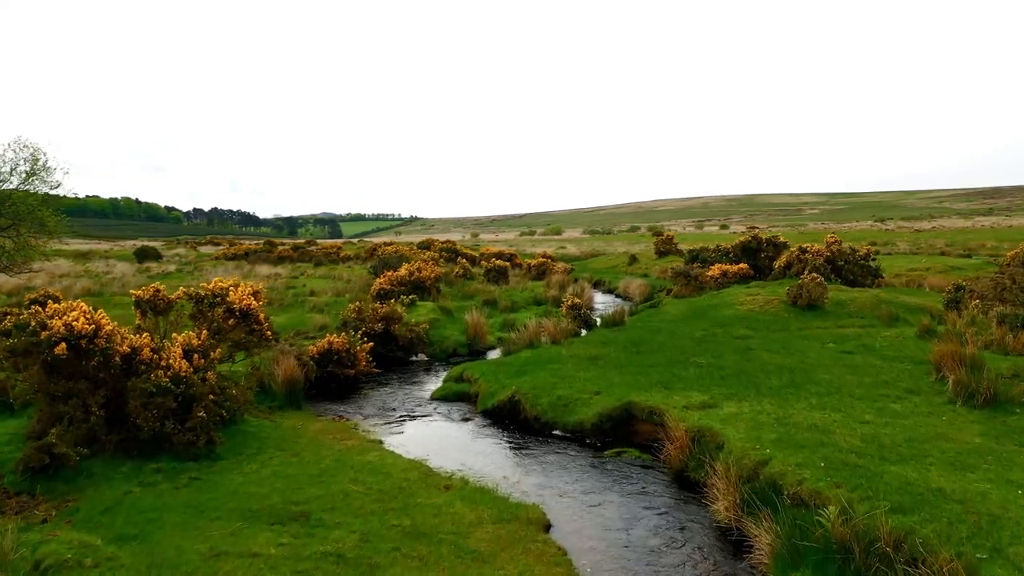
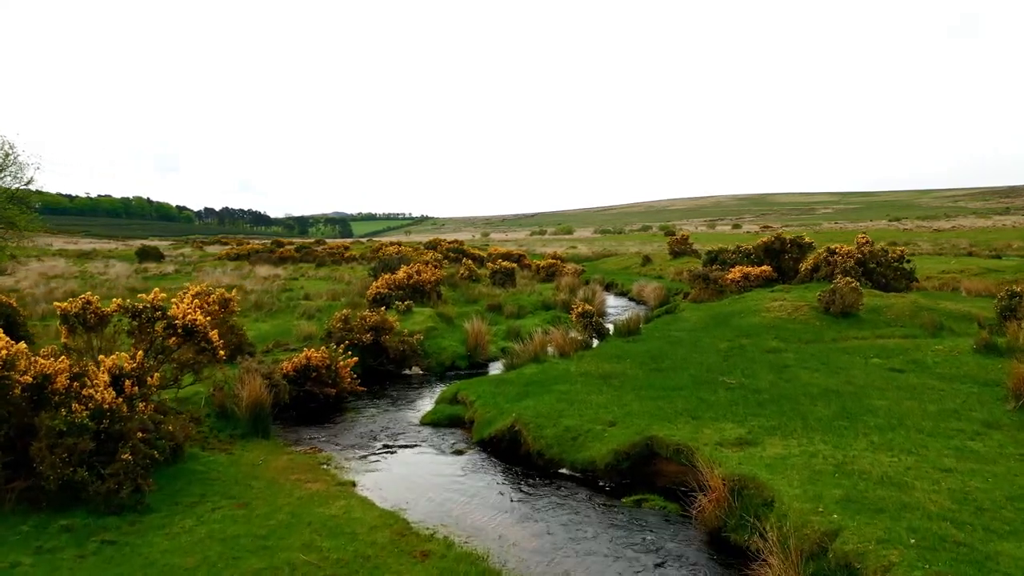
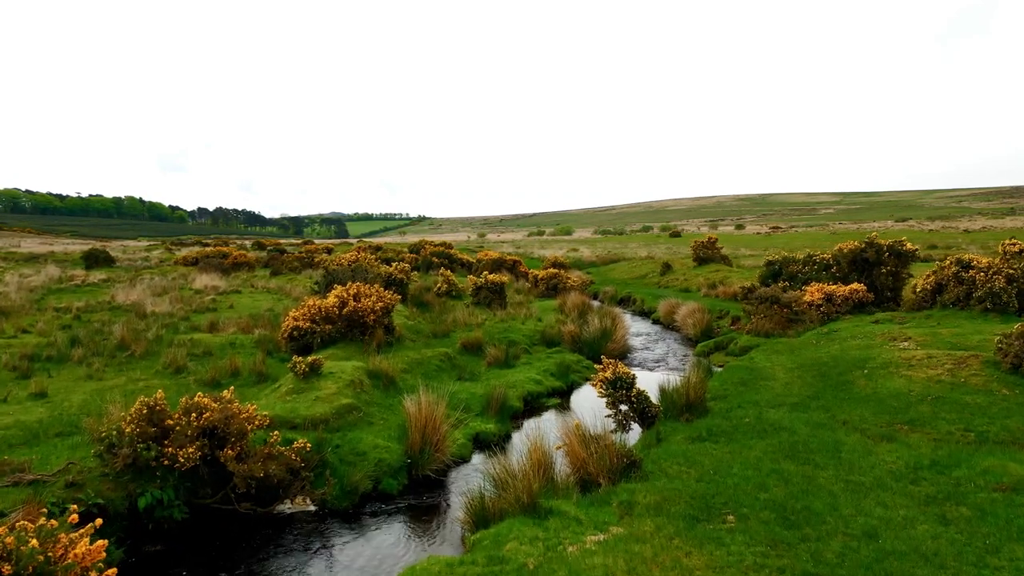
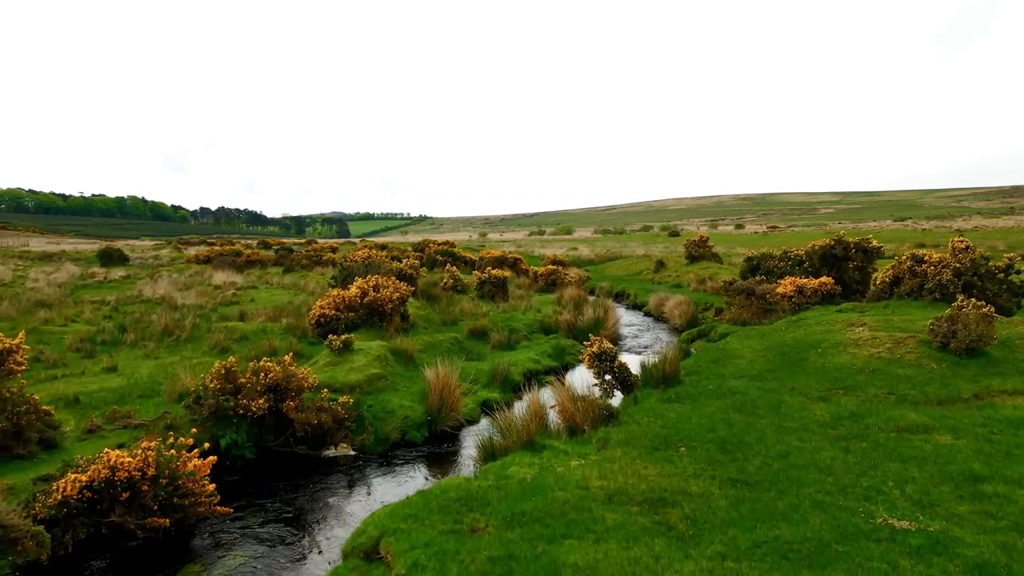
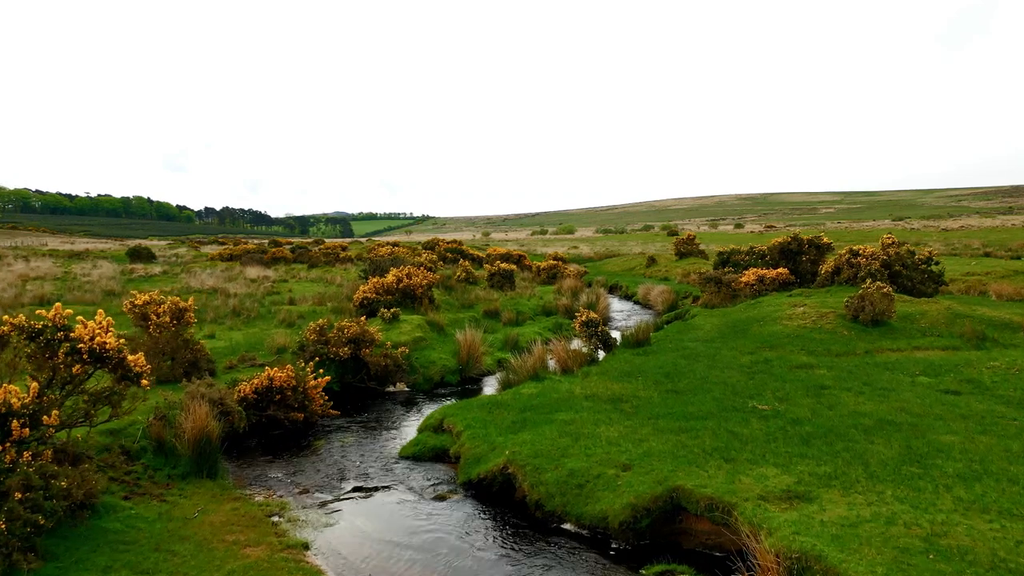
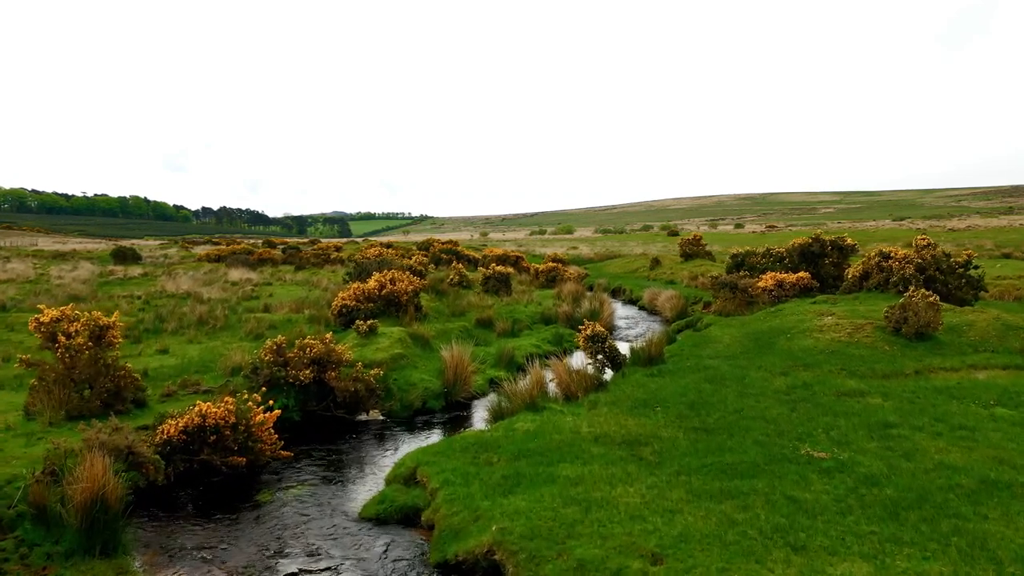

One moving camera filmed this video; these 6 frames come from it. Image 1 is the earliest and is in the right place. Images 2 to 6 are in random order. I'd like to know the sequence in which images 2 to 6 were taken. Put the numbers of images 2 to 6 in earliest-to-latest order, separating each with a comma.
2, 5, 6, 4, 3
